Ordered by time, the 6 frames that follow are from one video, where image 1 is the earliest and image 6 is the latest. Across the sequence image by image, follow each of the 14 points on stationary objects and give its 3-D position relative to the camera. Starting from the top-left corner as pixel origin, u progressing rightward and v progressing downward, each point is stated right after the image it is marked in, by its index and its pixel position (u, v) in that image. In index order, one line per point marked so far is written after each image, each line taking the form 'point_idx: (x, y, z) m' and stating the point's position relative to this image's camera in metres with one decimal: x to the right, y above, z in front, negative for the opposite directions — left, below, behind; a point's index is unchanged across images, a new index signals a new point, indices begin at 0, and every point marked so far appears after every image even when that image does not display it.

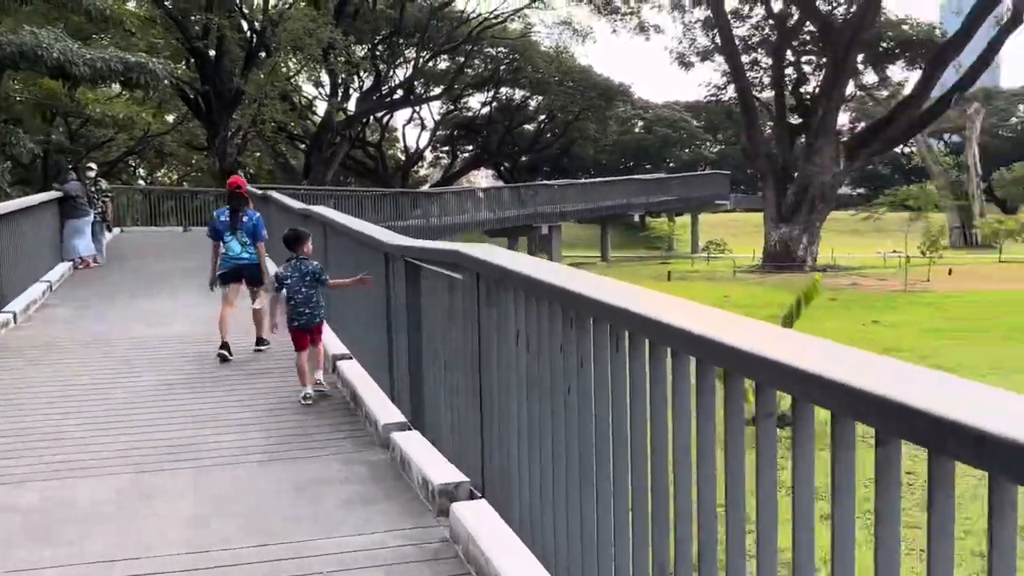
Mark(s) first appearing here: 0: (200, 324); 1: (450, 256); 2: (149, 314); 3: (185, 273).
0: (-2.8, -0.3, +8.3) m
1: (-0.2, +0.1, +3.6) m
2: (-3.5, -0.3, +8.9) m
3: (-4.6, +0.2, +12.7) m
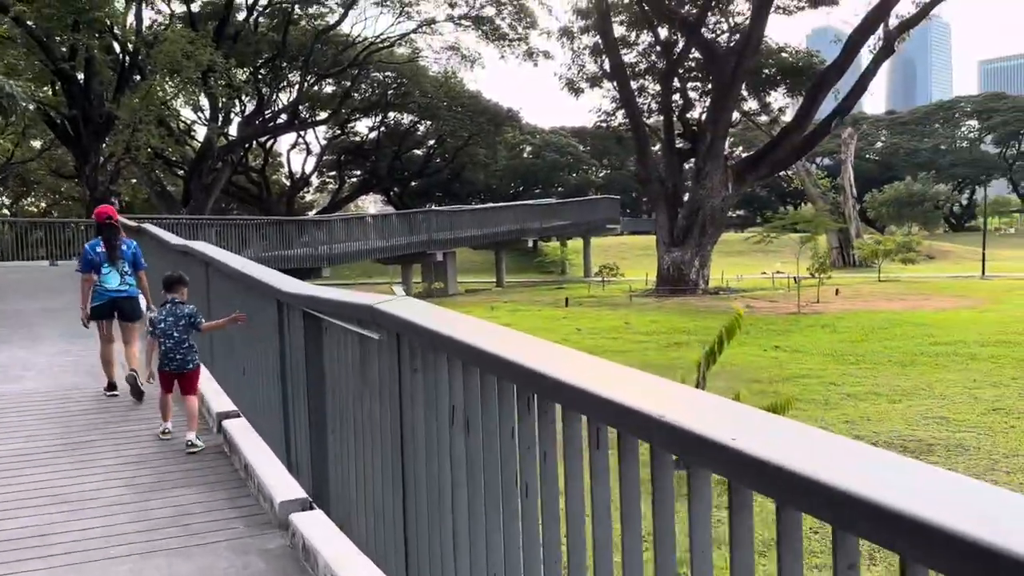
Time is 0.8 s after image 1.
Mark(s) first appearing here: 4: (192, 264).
0: (-3.6, -0.7, +7.4) m
1: (-0.5, -0.1, +3.0) m
2: (-4.4, -0.7, +7.8) m
3: (-5.9, -0.3, +11.6) m
4: (-2.6, +0.2, +7.4) m
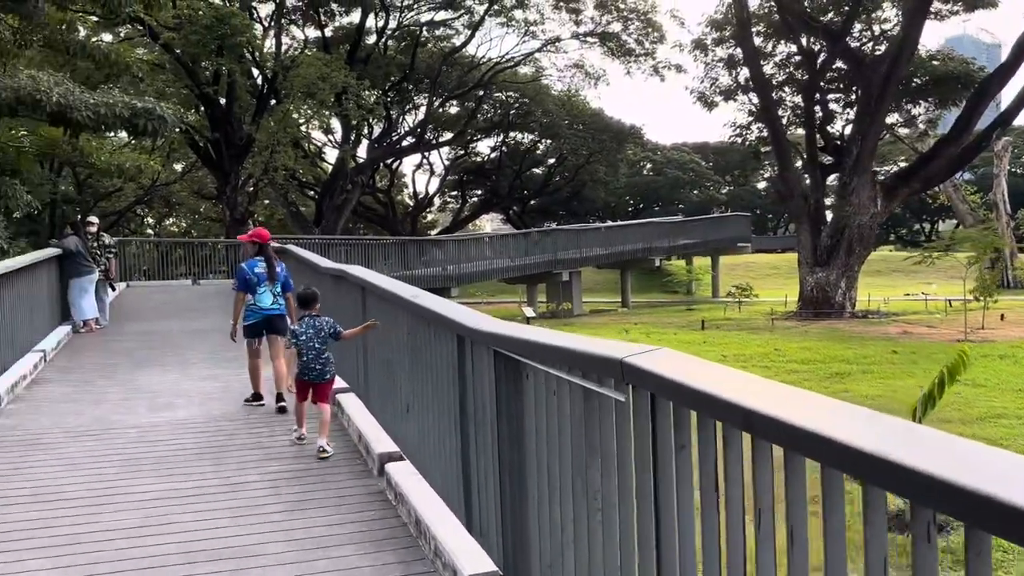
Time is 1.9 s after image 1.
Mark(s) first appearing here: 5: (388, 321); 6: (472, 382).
0: (-2.3, -0.9, +7.1) m
1: (+0.2, -0.2, +2.4) m
2: (-3.0, -0.9, +7.7) m
3: (-4.1, -0.6, +11.6) m
4: (-1.3, 0.0, +7.0) m
5: (-0.8, -0.2, +5.5) m
6: (-0.2, -0.4, +3.7) m
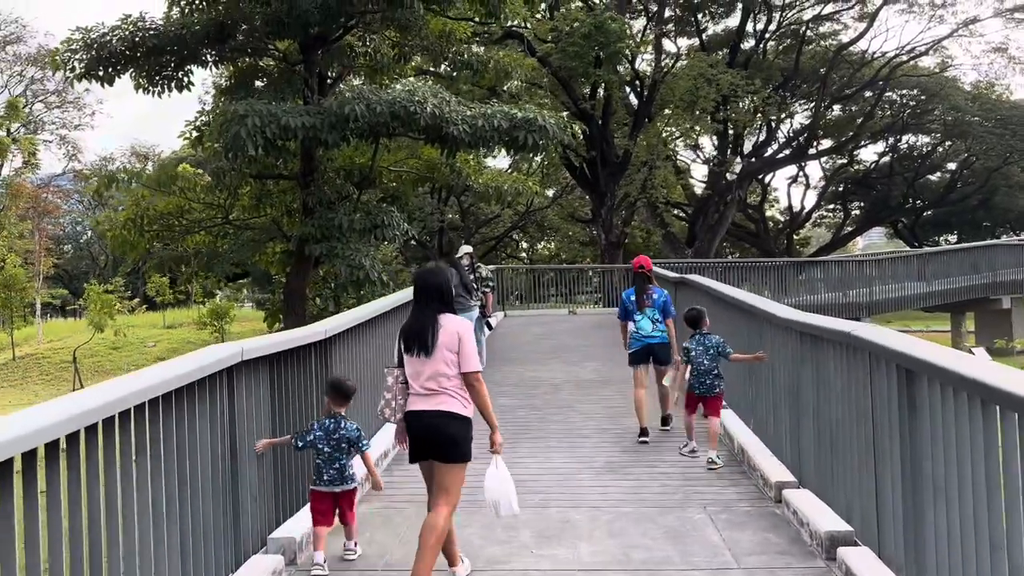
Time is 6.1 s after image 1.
0: (+0.6, -1.3, +4.7) m
1: (+1.2, -0.4, -0.6) m
2: (+0.2, -1.2, +5.5) m
3: (+0.7, -1.1, +9.5) m
4: (+1.5, -0.4, +4.2) m
5: (+1.5, -0.5, +2.6) m
6: (+1.3, -0.7, +0.7) m
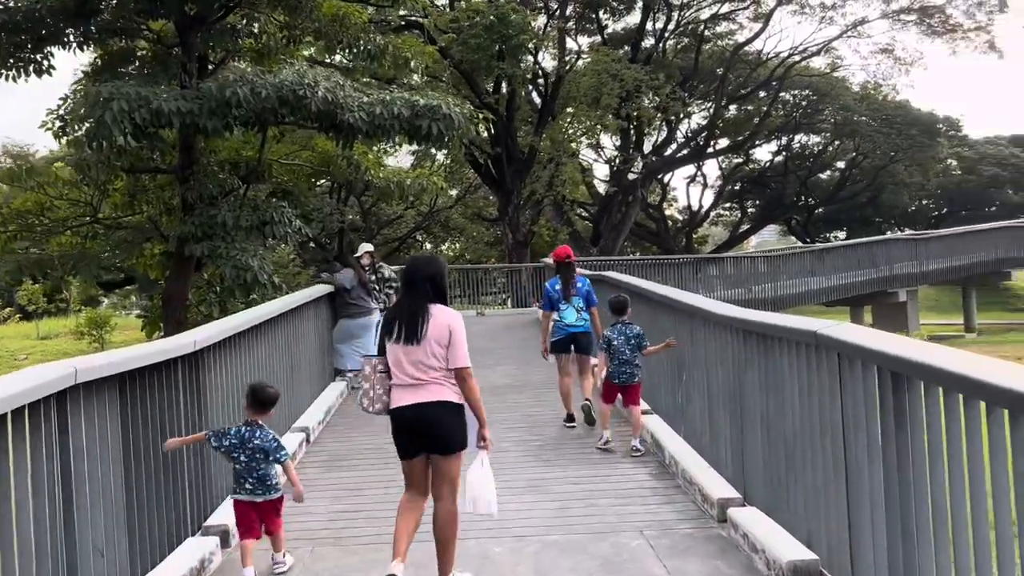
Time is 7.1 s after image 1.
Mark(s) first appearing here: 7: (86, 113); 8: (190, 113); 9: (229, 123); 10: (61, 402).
0: (+0.2, -1.2, +4.0) m
1: (+1.3, -0.4, -1.2) m
2: (-0.3, -1.2, +4.8) m
3: (-0.2, -1.0, +8.8) m
4: (+1.2, -0.3, +3.7) m
5: (+1.3, -0.5, +2.1) m
6: (+1.3, -0.6, +0.2) m
7: (-4.0, +1.6, +8.5) m
8: (-3.2, +1.7, +8.9) m
9: (-2.9, +1.7, +9.2) m
10: (-1.7, -0.4, +3.4) m
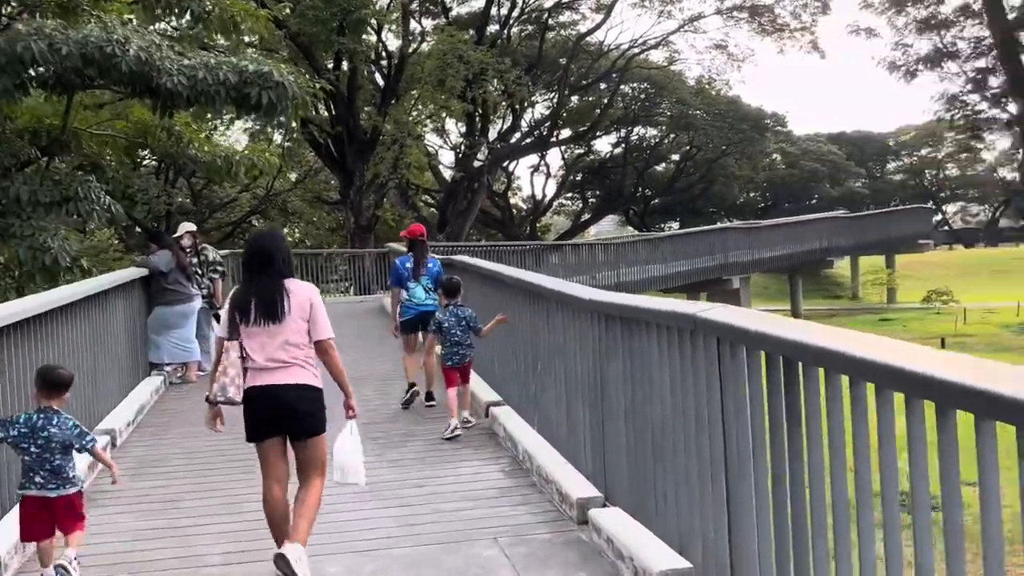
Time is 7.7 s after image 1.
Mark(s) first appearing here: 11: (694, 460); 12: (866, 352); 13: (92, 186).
0: (-0.4, -1.2, +3.5) m
1: (+1.6, -0.4, -1.4) m
2: (-1.0, -1.1, +4.1) m
3: (-1.6, -0.9, +8.1) m
4: (+0.6, -0.2, +3.3) m
5: (+0.9, -0.4, +1.7) m
6: (+1.3, -0.6, -0.1) m
7: (-5.3, +1.8, +7.2) m
8: (-4.6, +1.9, +7.7) m
9: (-4.4, +1.8, +8.1) m
10: (-2.2, -0.4, +2.5) m
11: (+0.6, -0.6, +3.2) m
12: (+0.8, -0.2, +2.1) m
13: (-4.2, +1.0, +9.1) m
